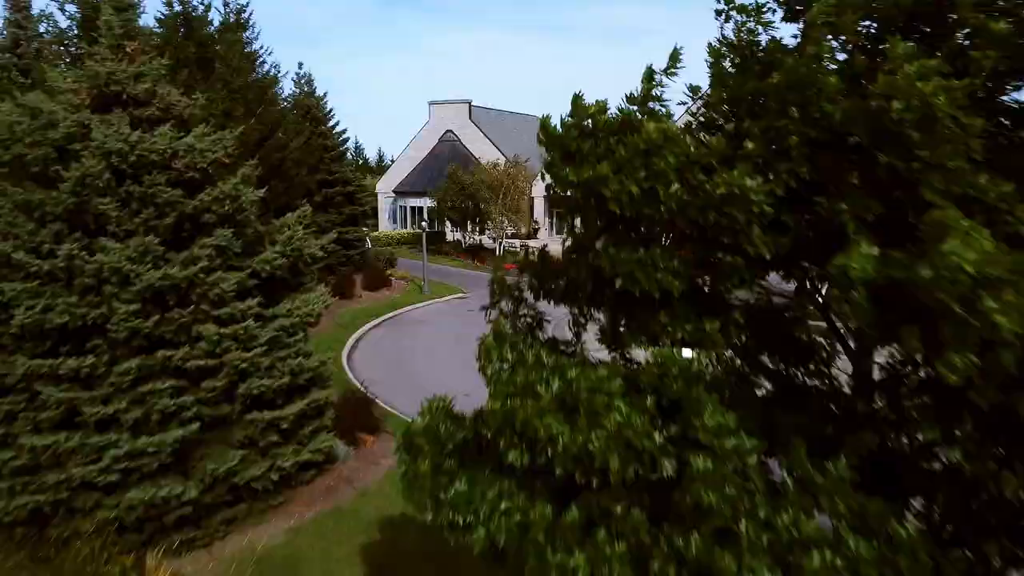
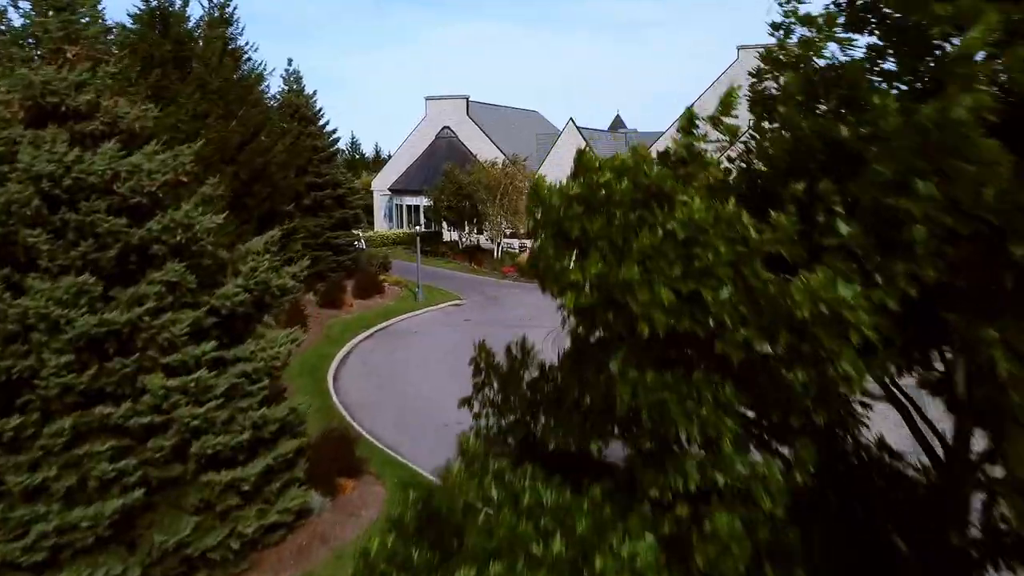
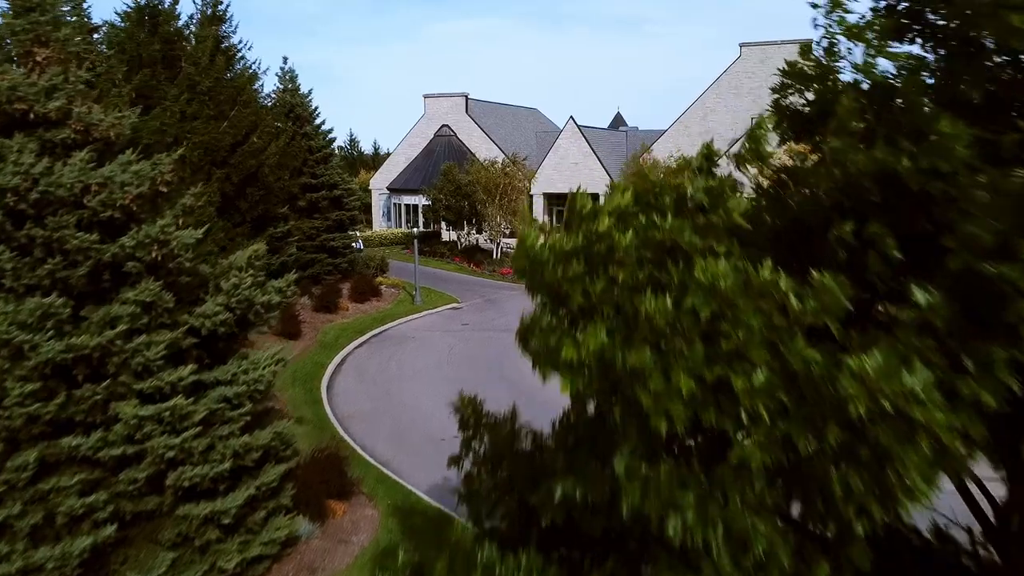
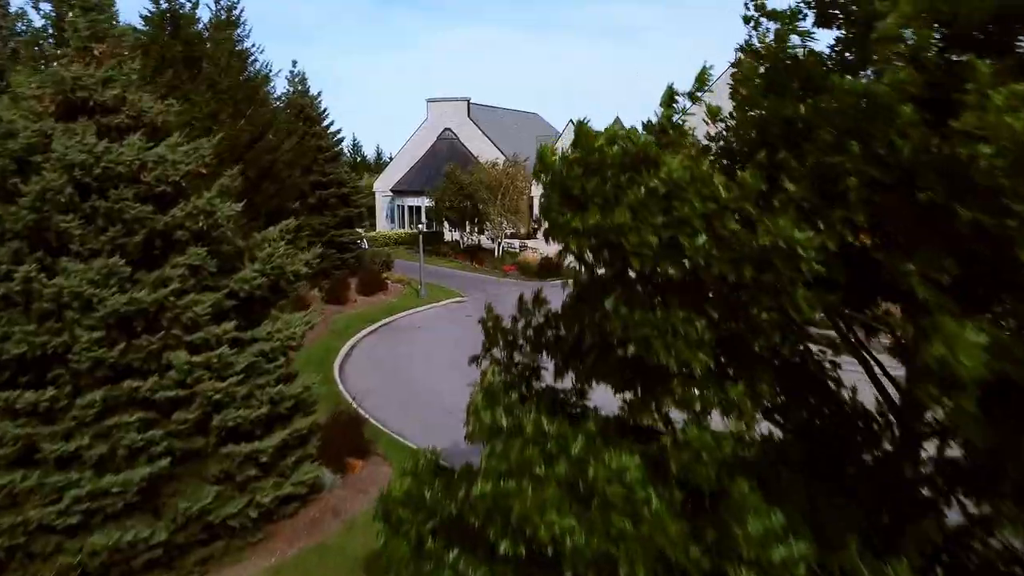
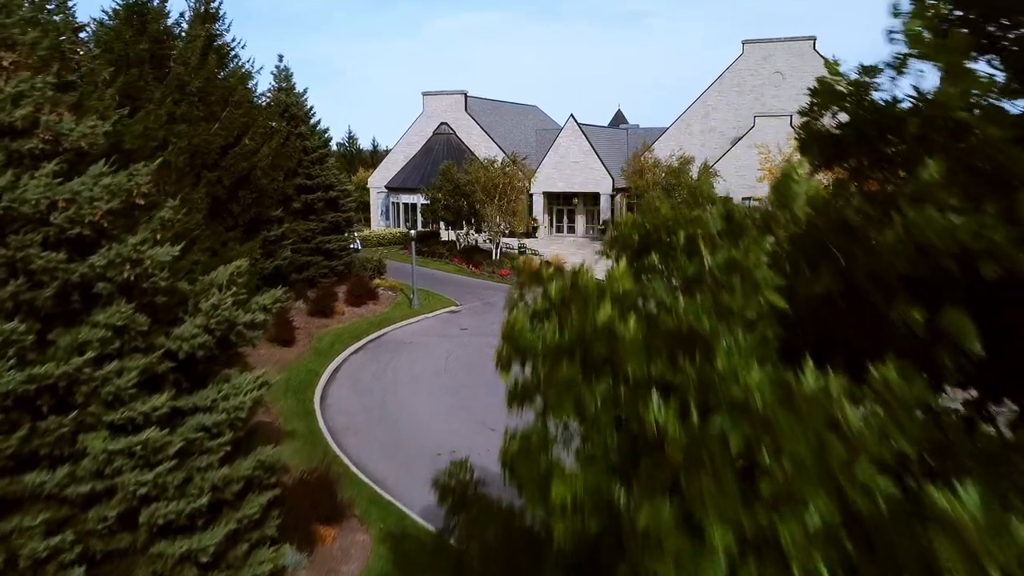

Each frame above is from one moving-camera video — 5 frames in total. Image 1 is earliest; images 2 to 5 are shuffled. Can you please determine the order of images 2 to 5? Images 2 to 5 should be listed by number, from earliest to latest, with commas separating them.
4, 2, 3, 5
